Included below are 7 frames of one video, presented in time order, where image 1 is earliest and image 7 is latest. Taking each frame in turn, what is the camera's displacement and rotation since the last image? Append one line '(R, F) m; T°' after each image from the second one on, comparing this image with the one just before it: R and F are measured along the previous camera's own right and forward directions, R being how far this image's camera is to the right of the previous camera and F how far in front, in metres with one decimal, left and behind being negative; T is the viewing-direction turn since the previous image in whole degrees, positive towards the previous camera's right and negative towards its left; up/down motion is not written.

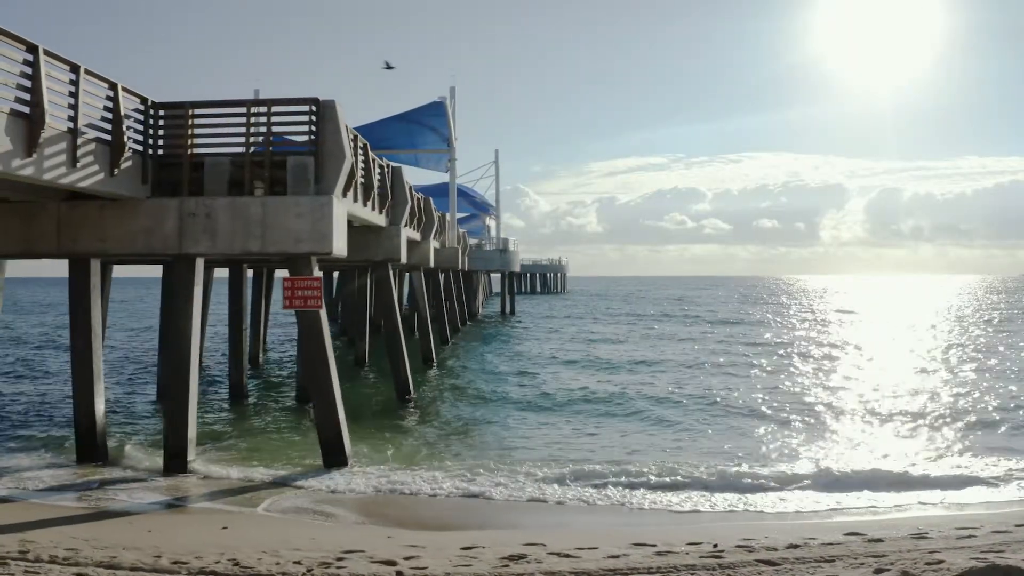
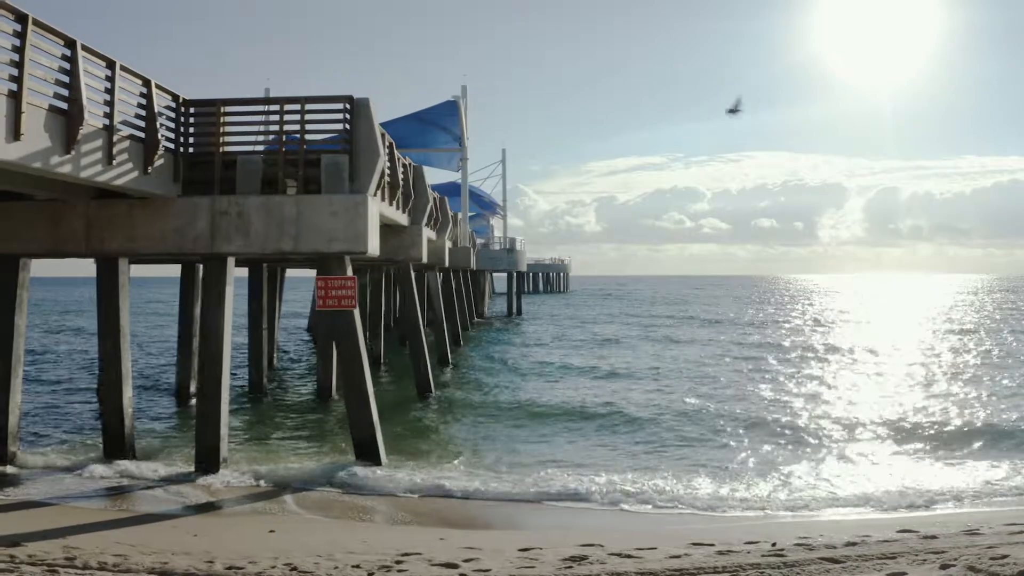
(-0.7, +0.1) m; +1°
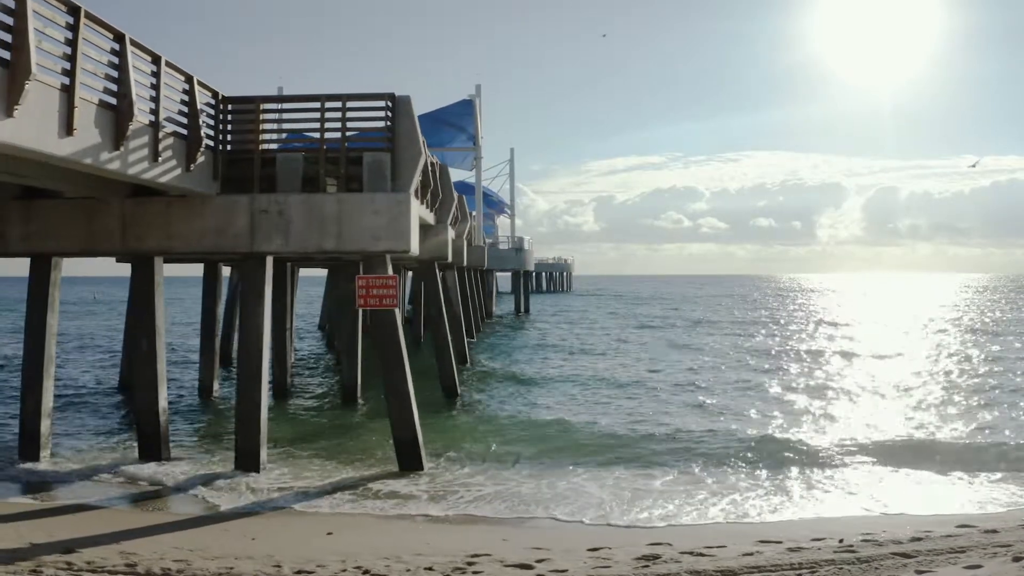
(-0.8, +0.1) m; +2°
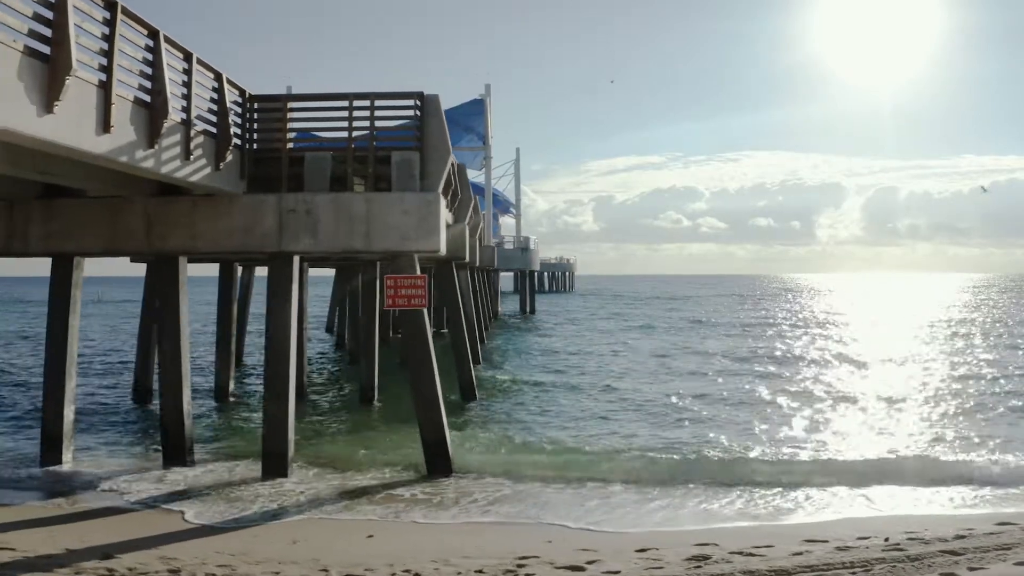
(-0.5, +0.1) m; +1°
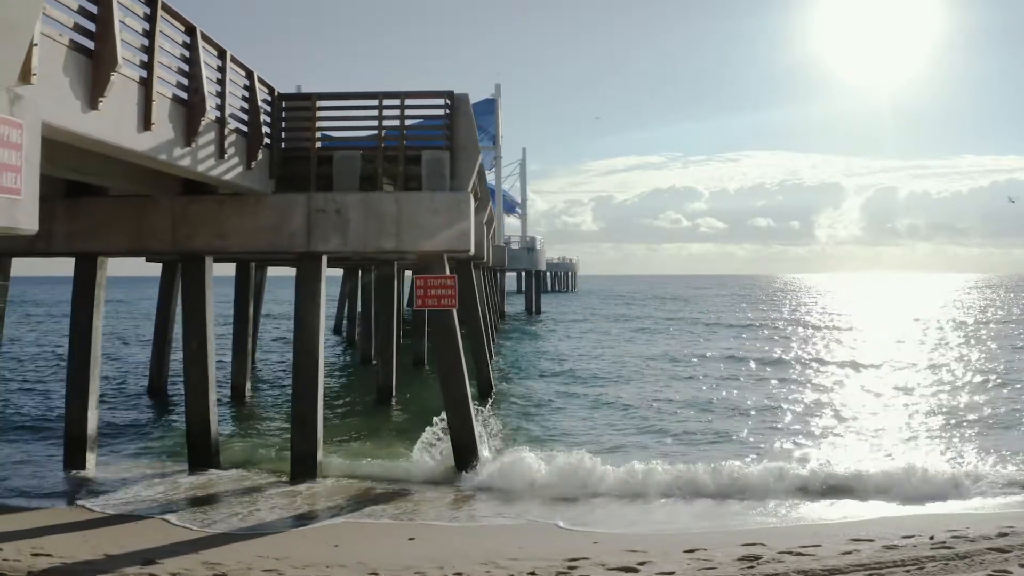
(-0.5, +0.1) m; +1°
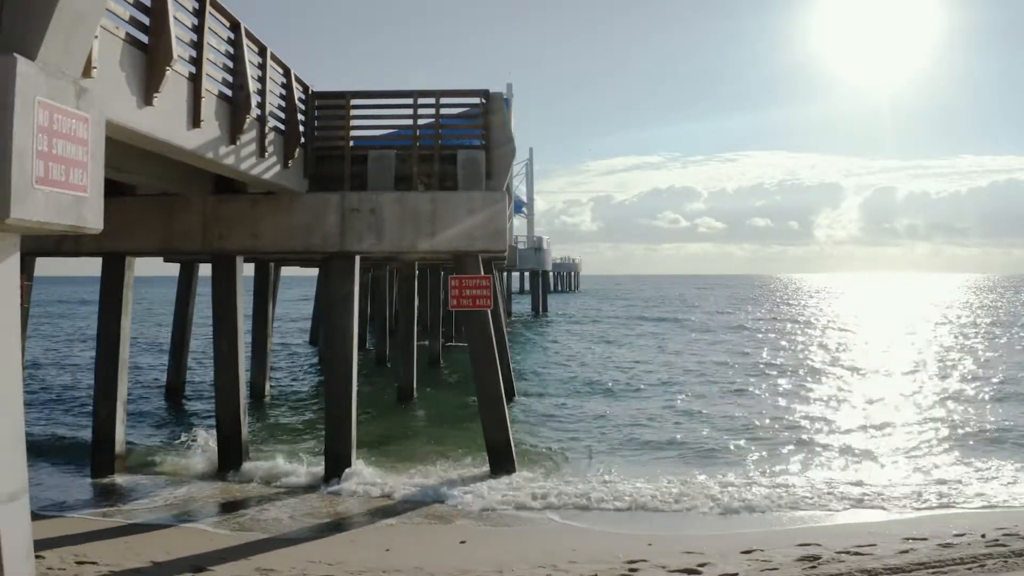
(-0.6, +0.1) m; +1°
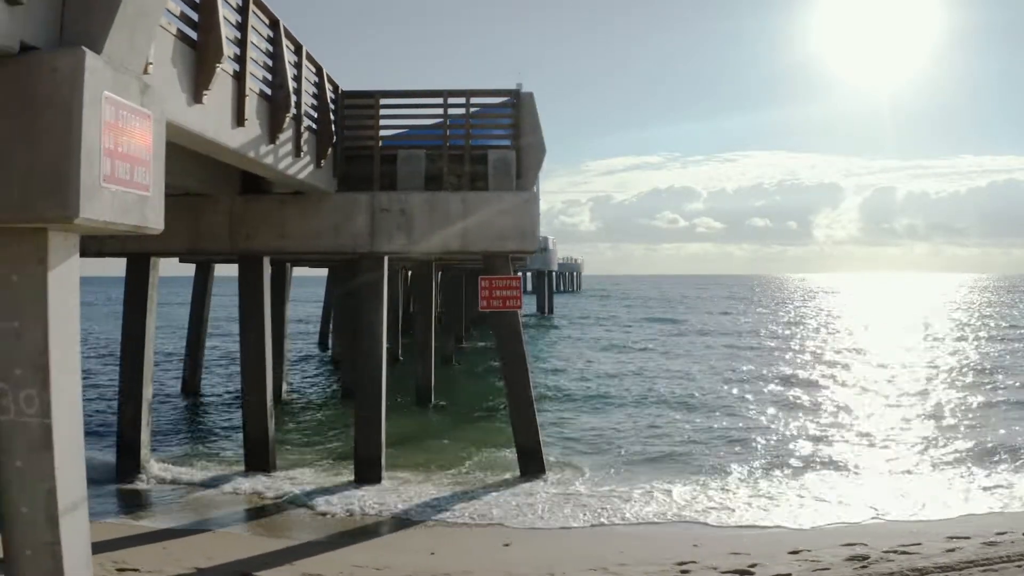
(-0.5, +0.1) m; +1°
